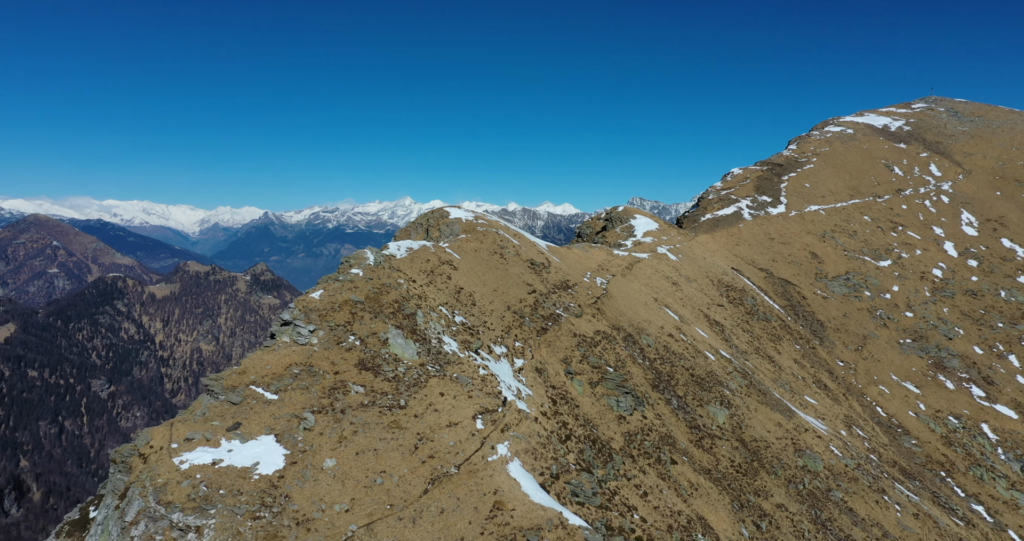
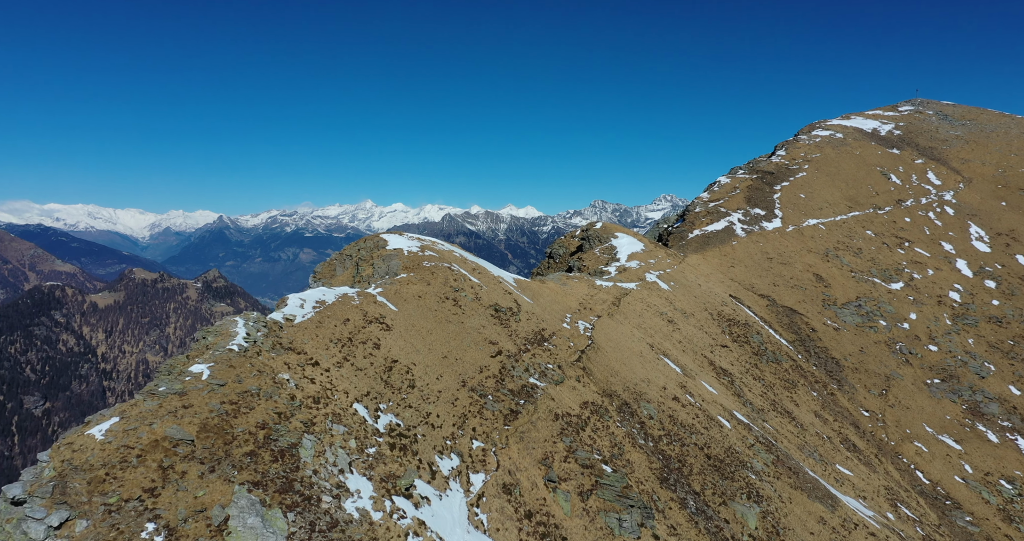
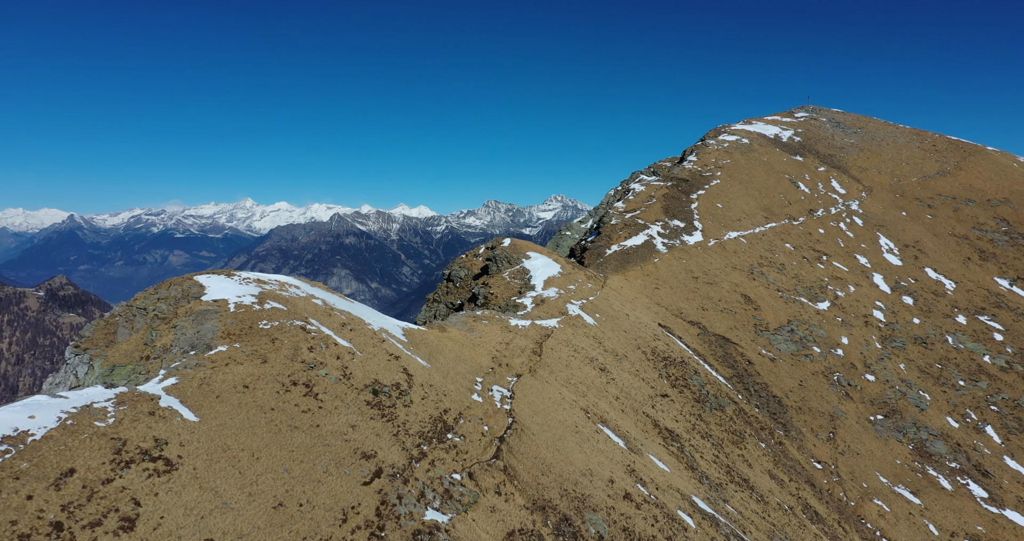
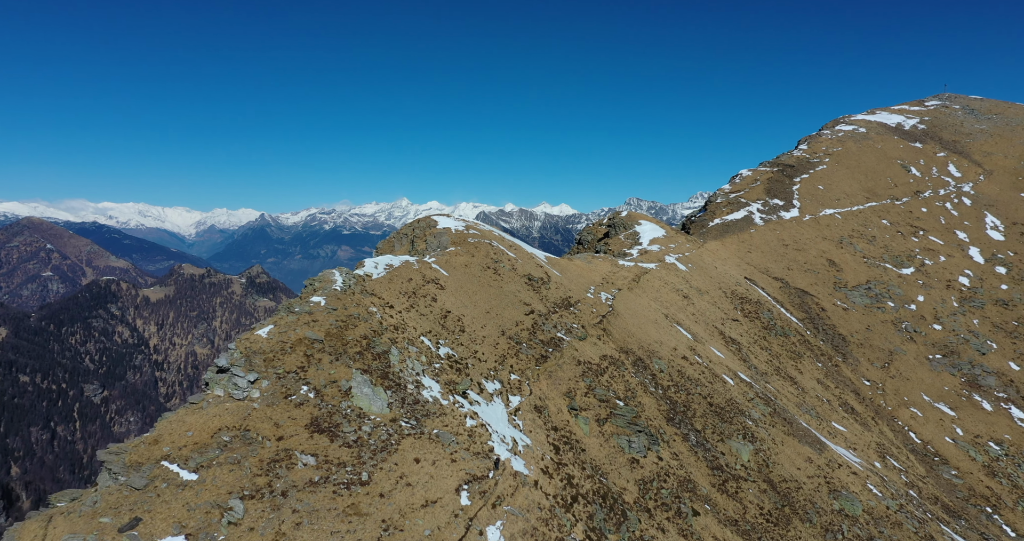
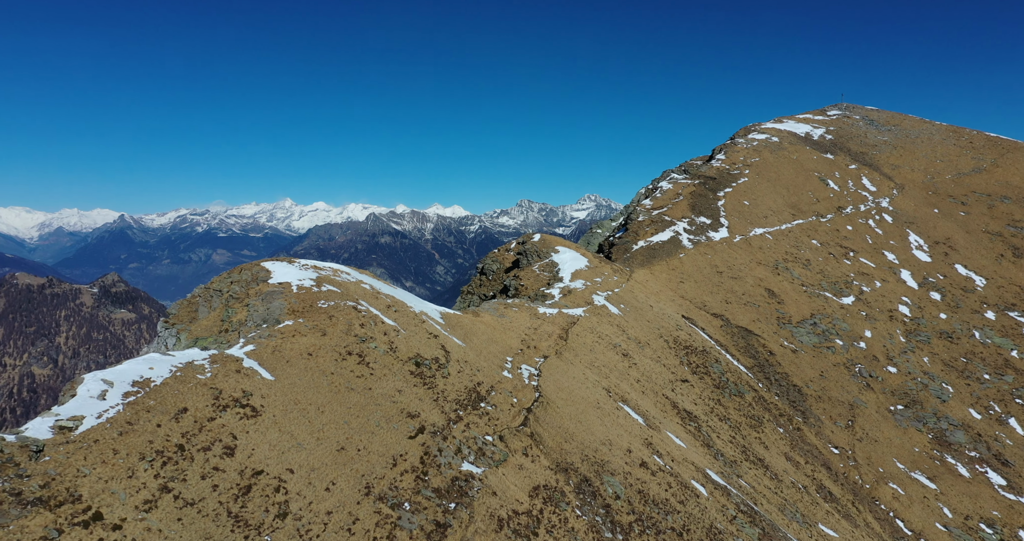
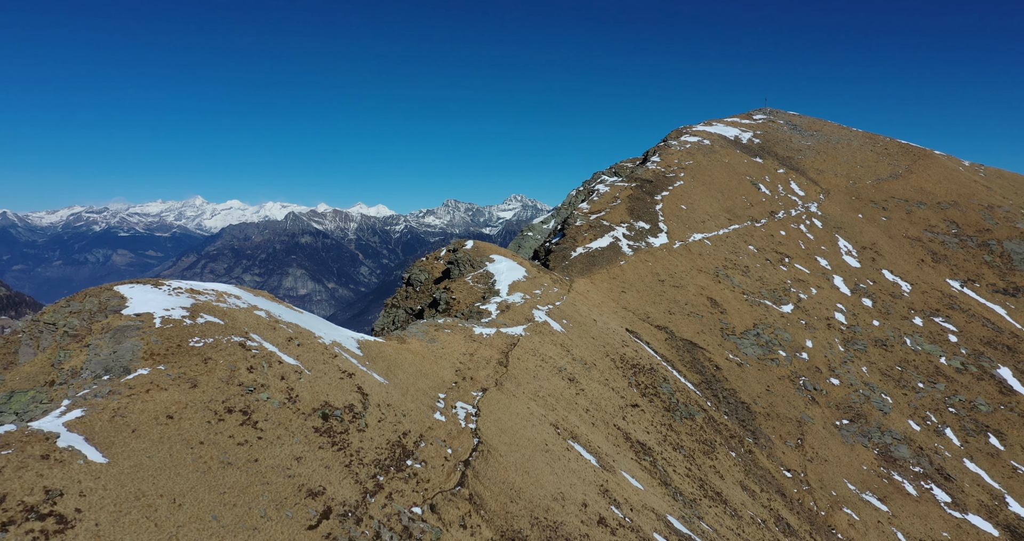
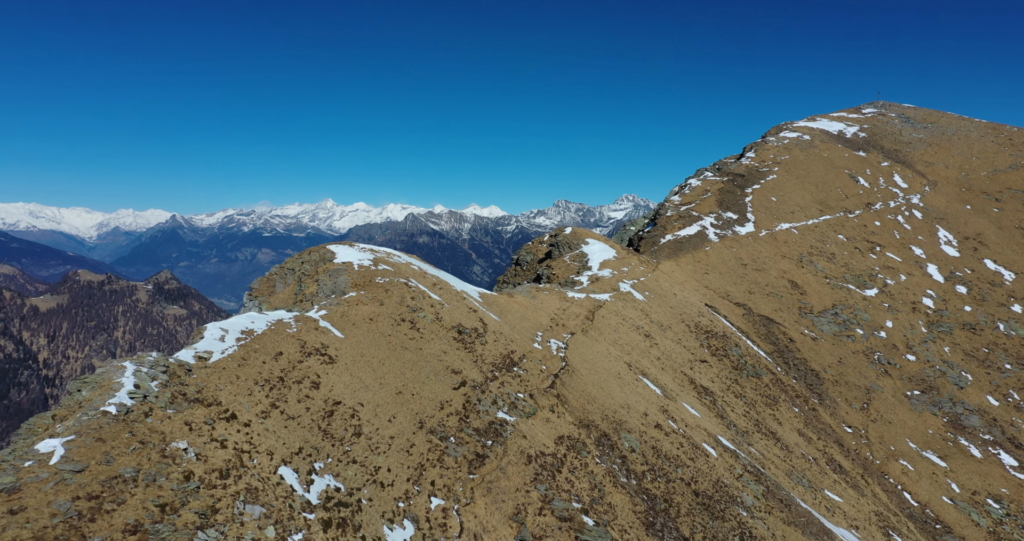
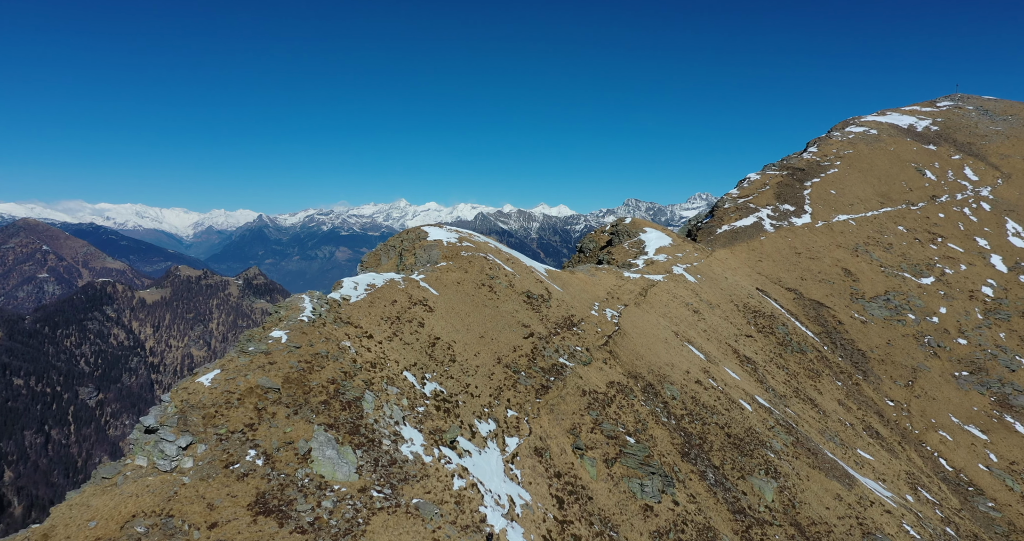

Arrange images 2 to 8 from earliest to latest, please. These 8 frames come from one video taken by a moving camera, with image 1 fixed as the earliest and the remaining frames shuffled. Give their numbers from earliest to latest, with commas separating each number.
4, 8, 2, 7, 5, 3, 6
